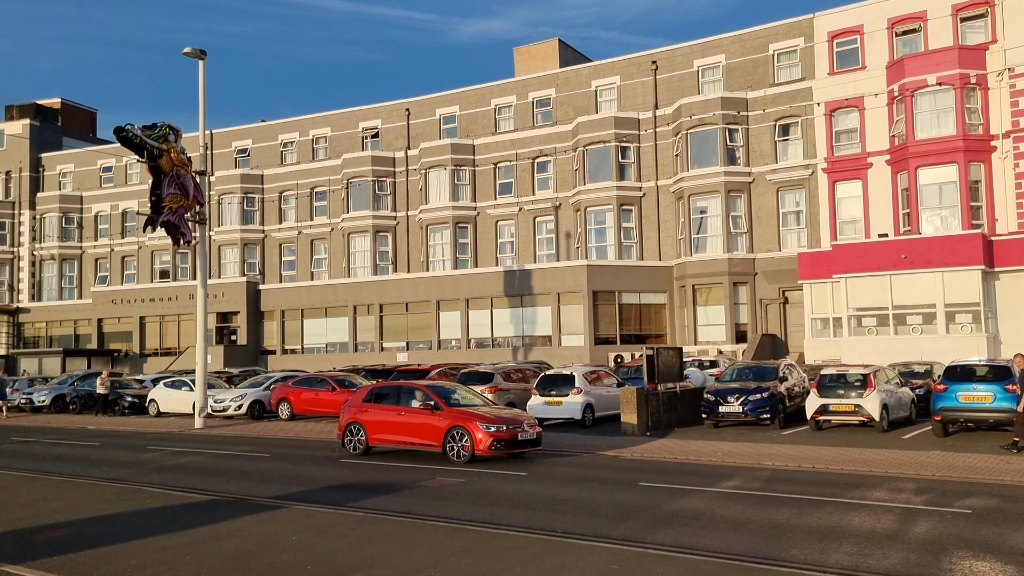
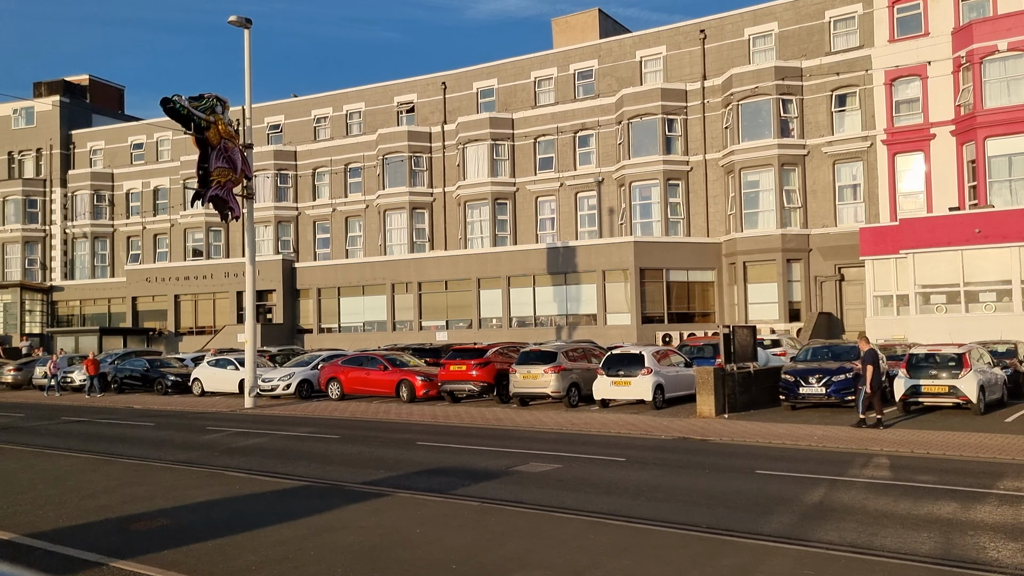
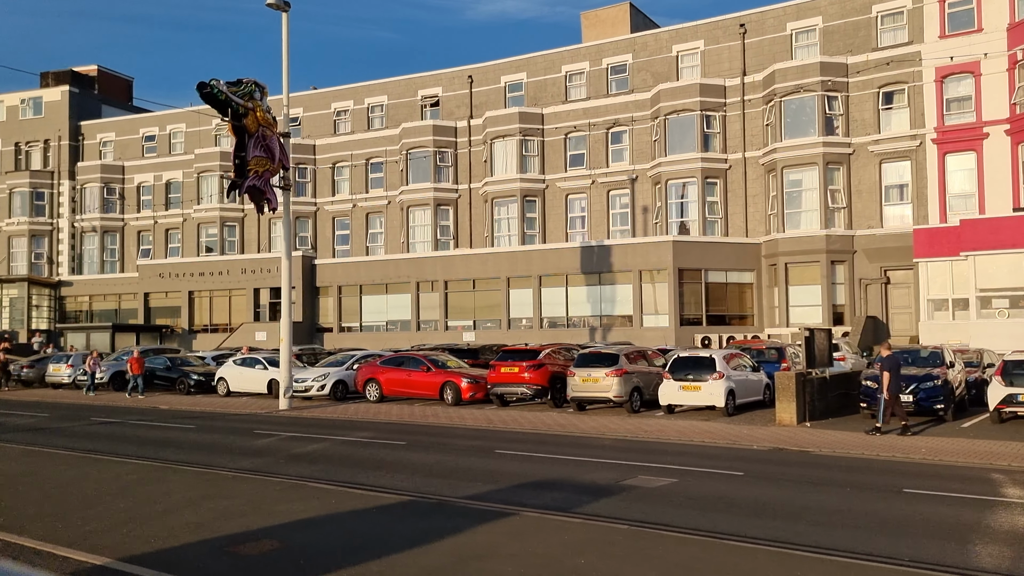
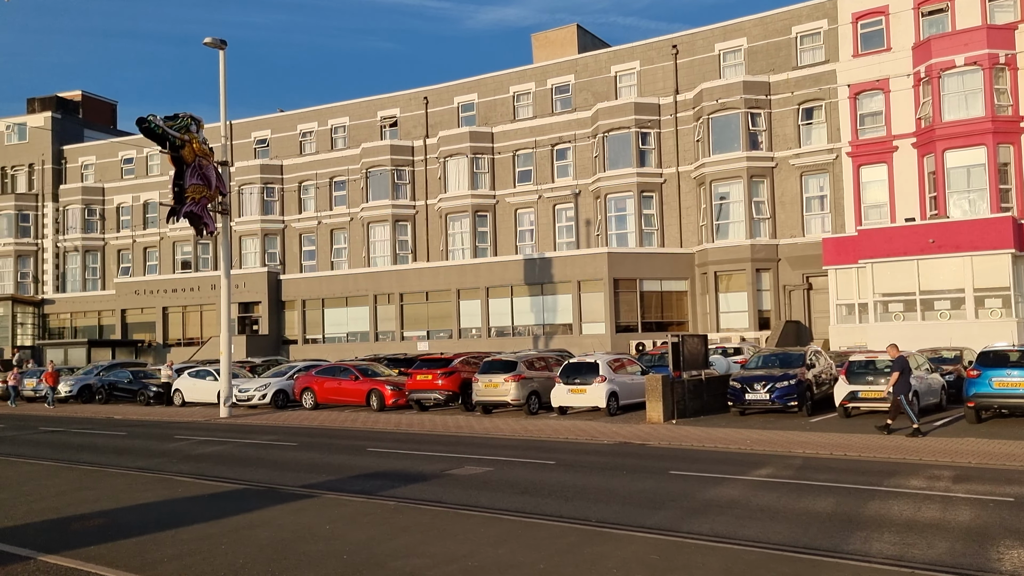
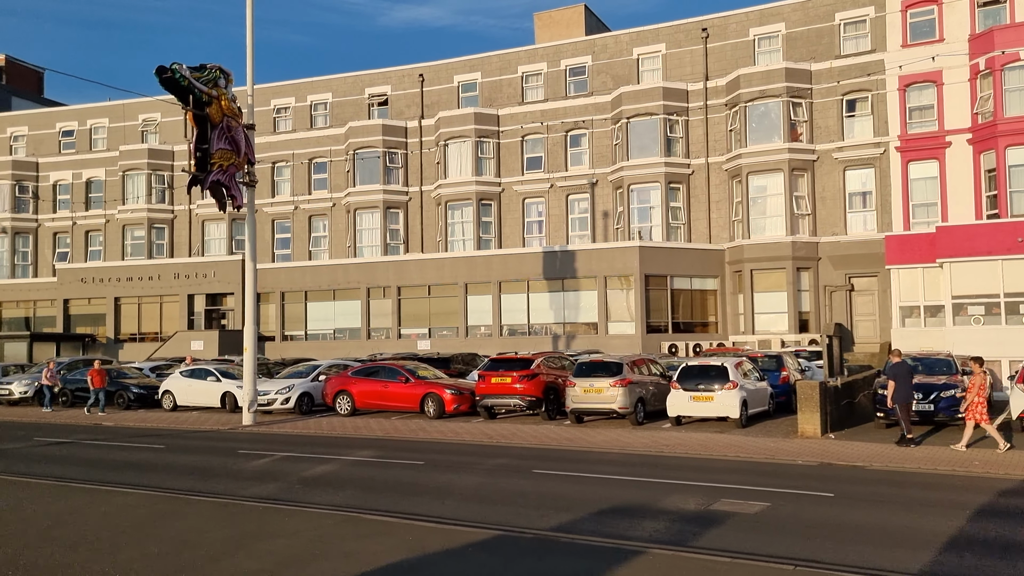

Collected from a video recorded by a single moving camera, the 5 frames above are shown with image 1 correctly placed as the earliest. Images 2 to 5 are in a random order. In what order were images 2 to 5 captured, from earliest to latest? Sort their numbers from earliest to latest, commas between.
4, 2, 3, 5
